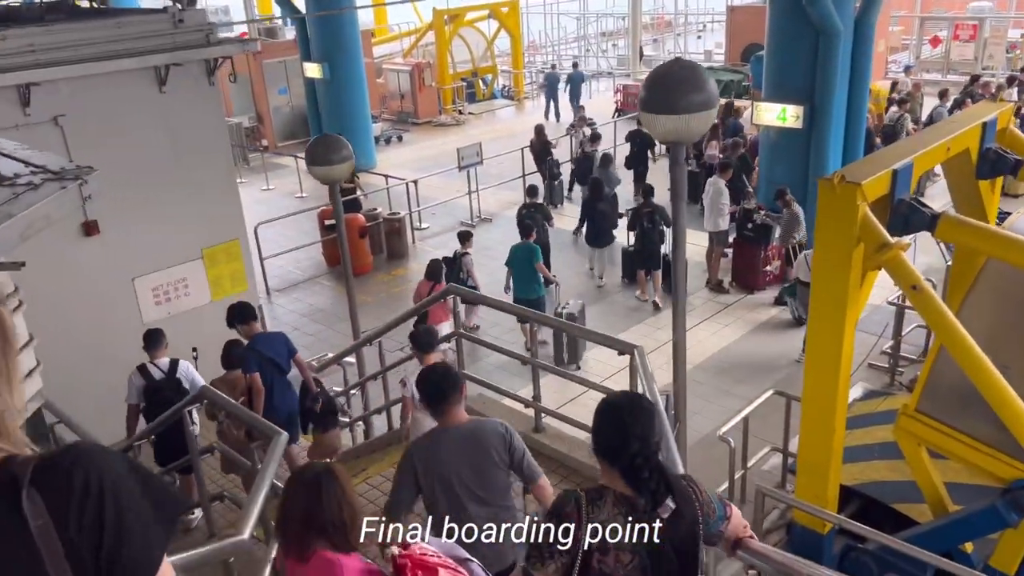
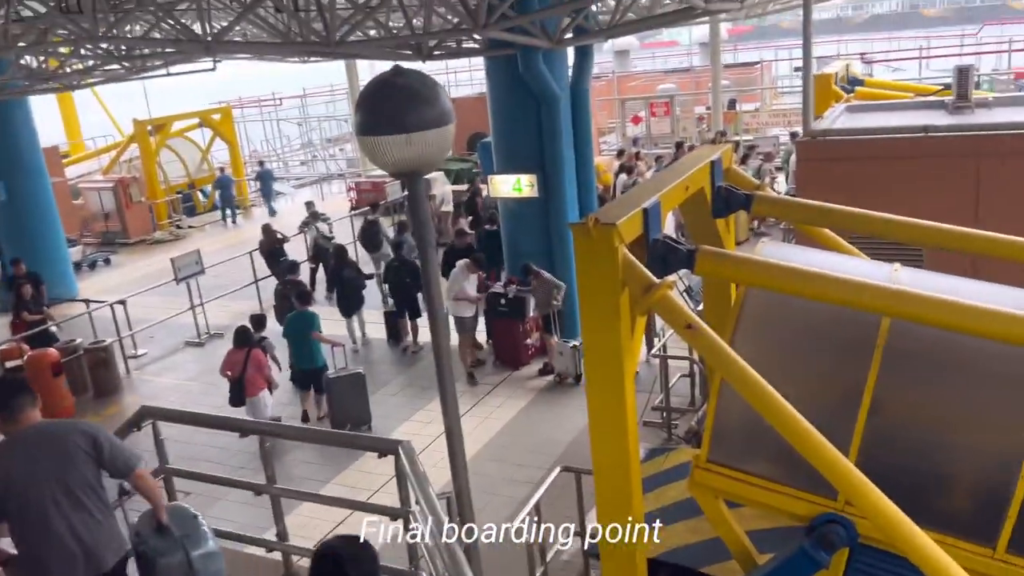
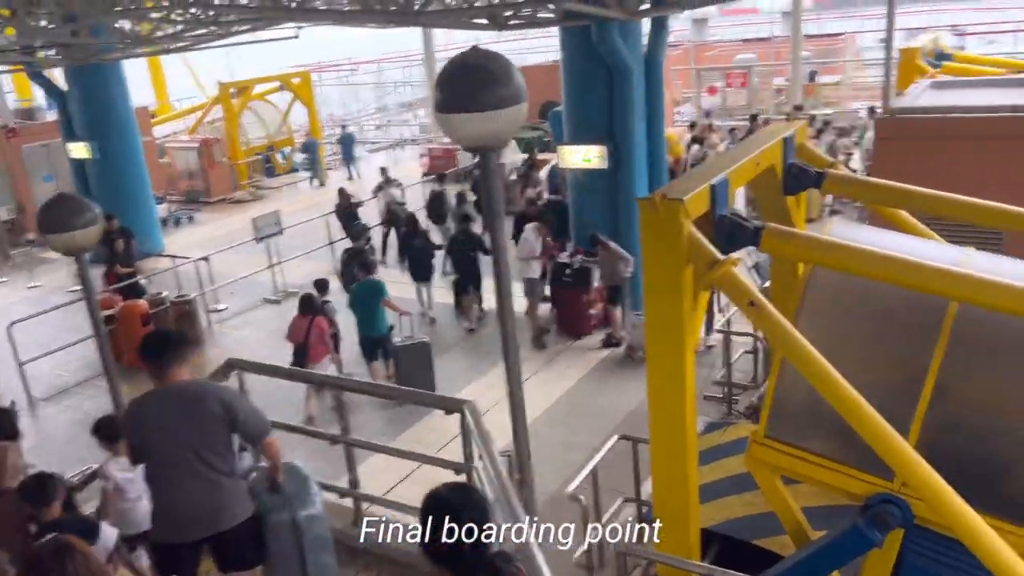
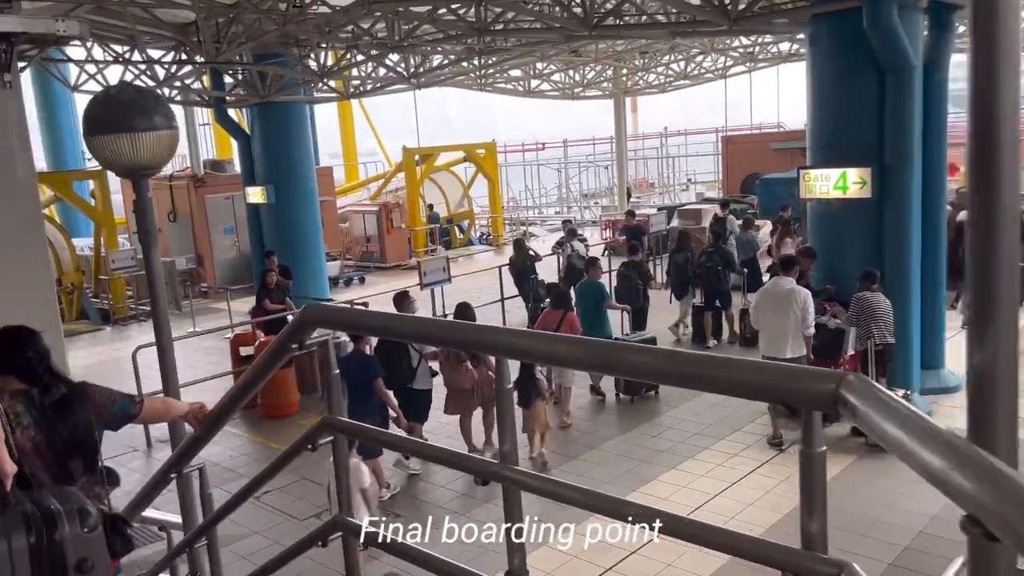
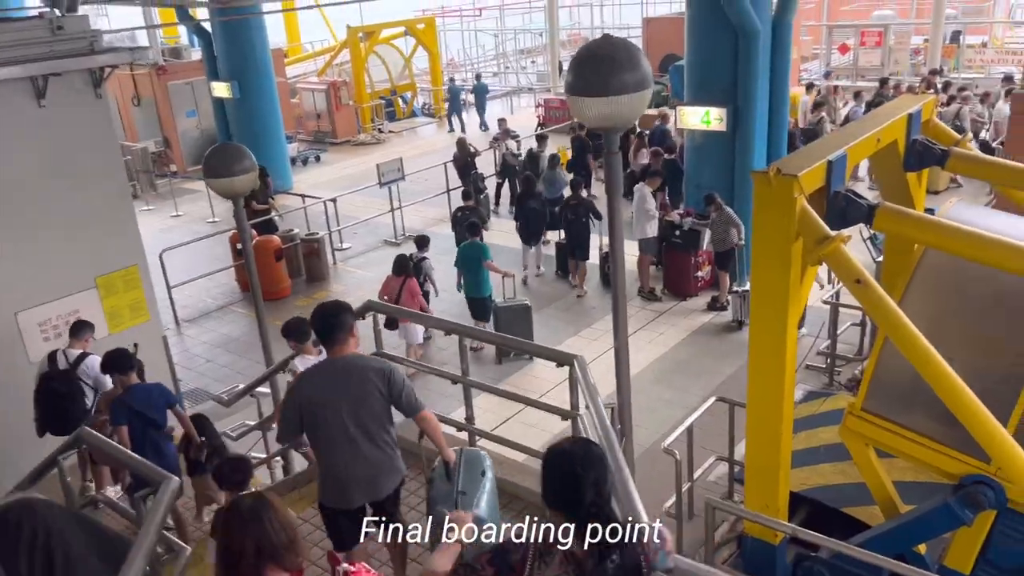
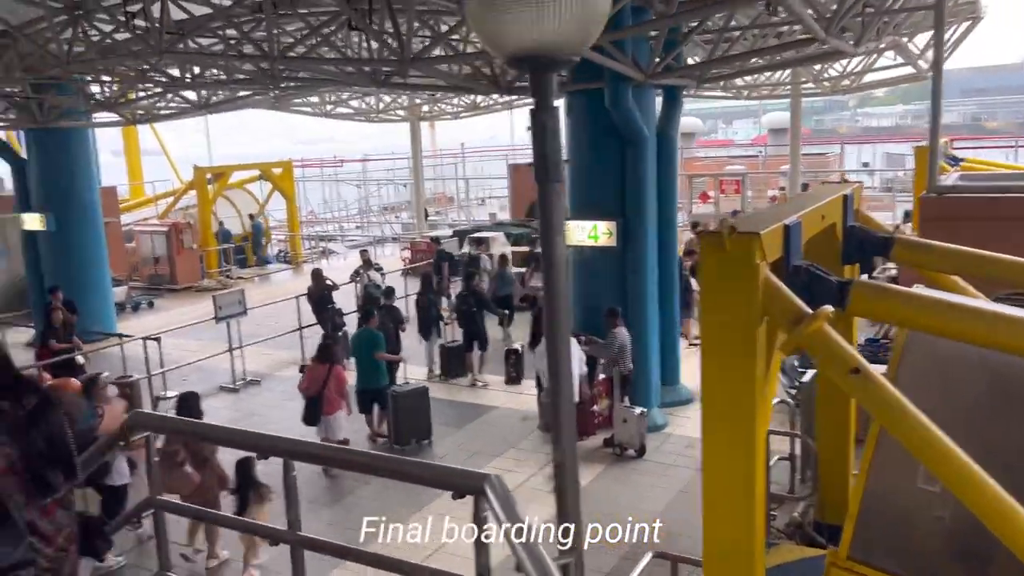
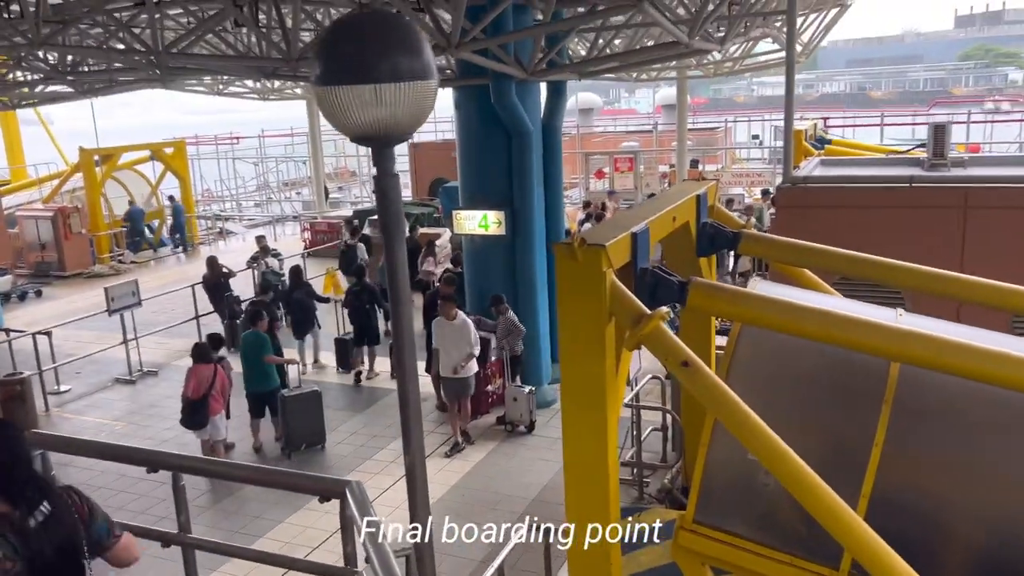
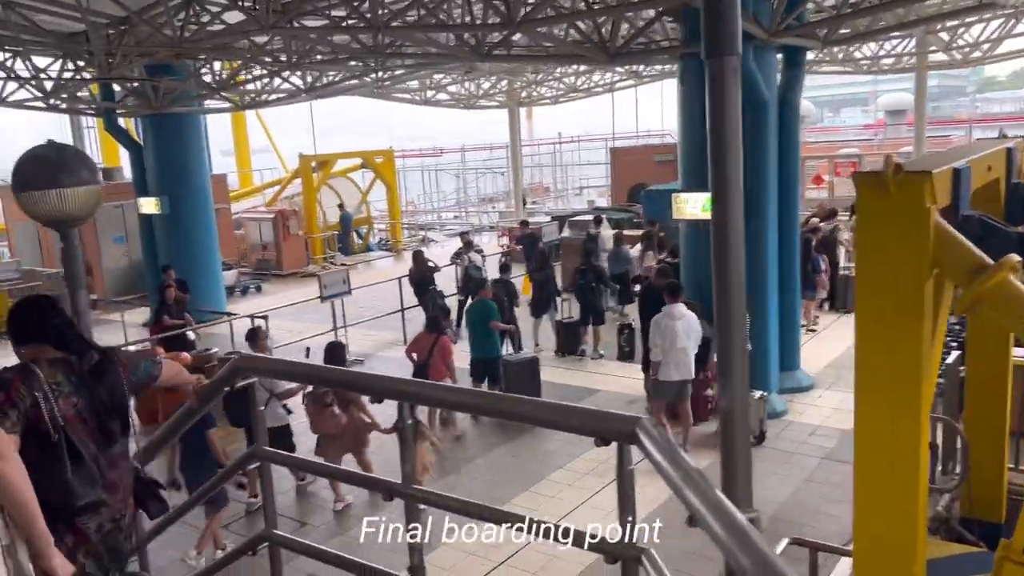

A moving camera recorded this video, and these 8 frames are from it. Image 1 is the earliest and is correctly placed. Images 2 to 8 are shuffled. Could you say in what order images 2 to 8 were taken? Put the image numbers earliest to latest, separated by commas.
5, 3, 2, 7, 6, 8, 4
